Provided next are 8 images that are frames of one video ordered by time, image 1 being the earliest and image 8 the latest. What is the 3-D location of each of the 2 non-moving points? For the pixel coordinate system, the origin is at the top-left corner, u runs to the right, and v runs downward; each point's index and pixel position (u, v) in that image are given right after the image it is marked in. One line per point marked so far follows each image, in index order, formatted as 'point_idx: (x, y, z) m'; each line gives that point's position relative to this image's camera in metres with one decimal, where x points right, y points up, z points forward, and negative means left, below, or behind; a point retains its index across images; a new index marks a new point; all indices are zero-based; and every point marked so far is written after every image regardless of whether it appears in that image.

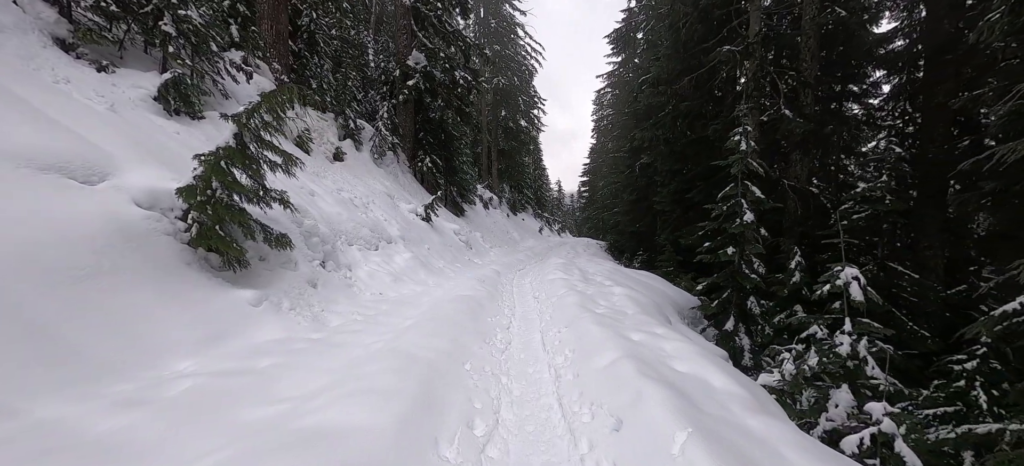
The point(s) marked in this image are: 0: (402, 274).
0: (-2.6, -0.9, +8.7) m
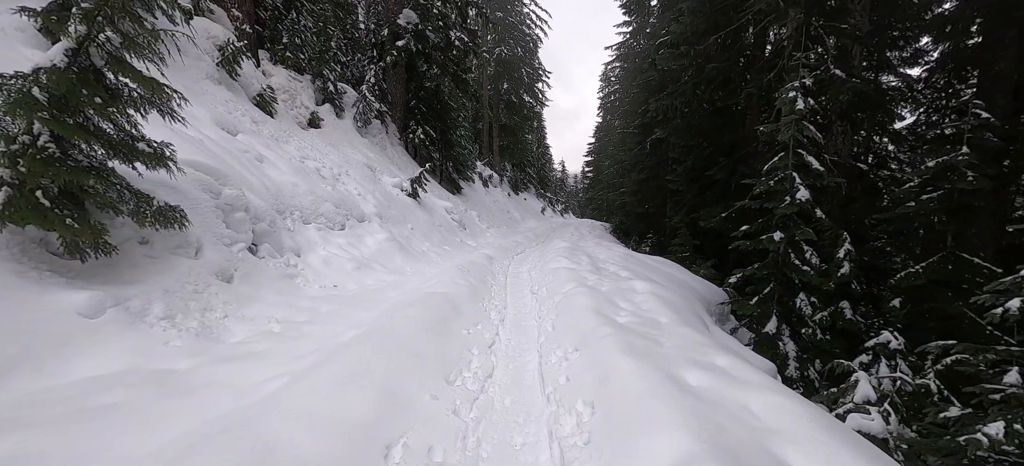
0: (-2.7, -0.5, +7.1) m
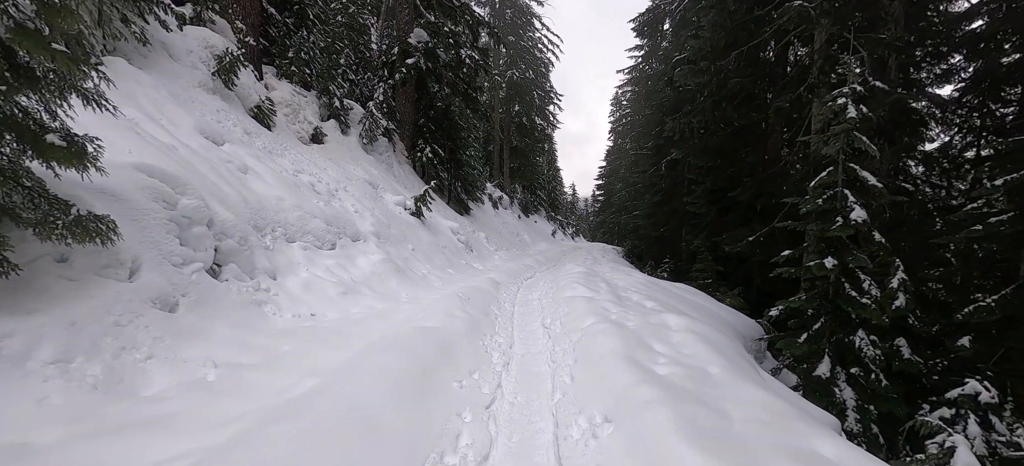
0: (-2.5, -0.8, +6.3) m
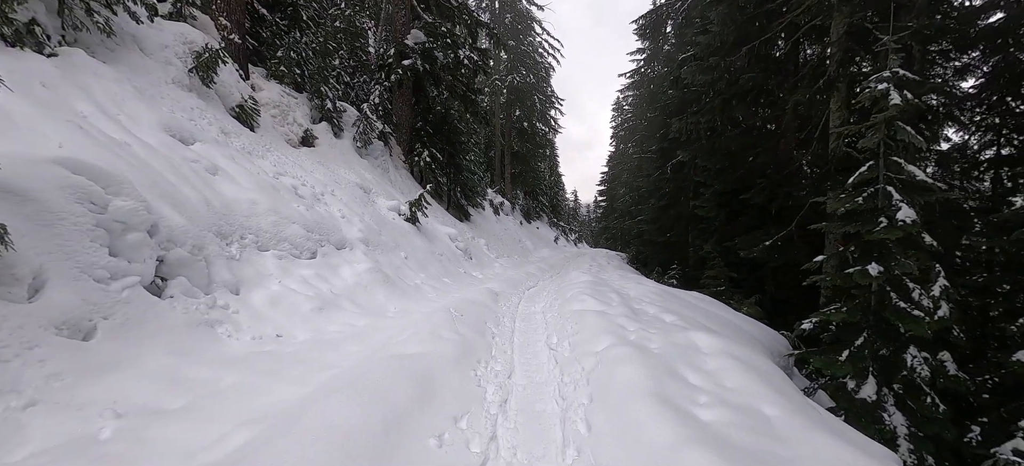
0: (-2.5, -0.9, +5.6) m
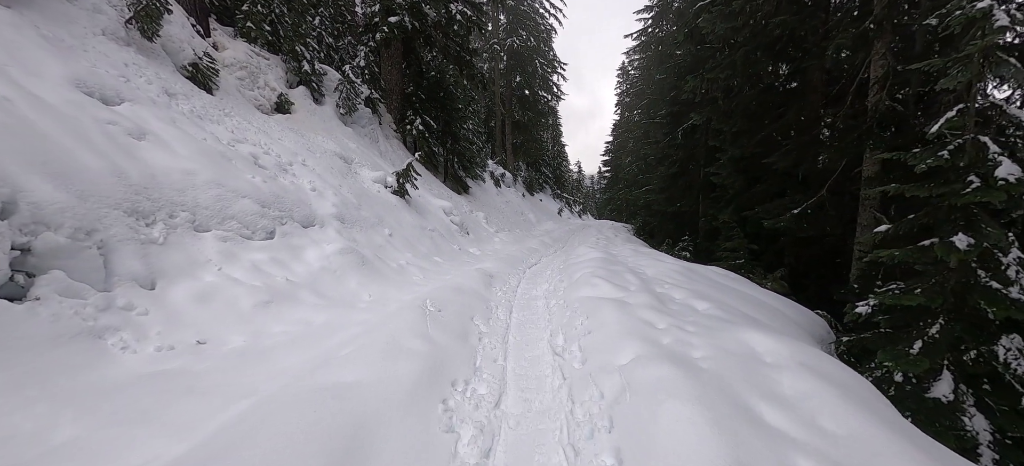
0: (-2.6, -0.6, +4.6) m
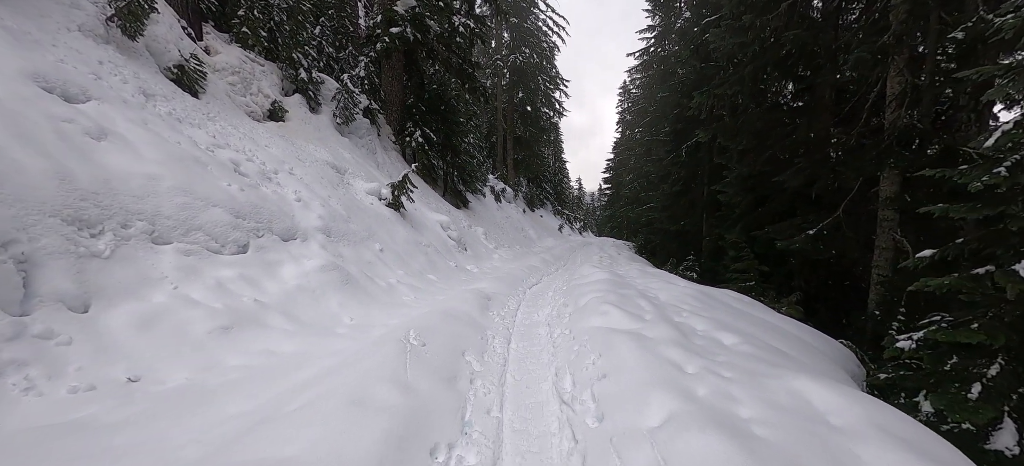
0: (-2.6, -0.8, +4.1) m
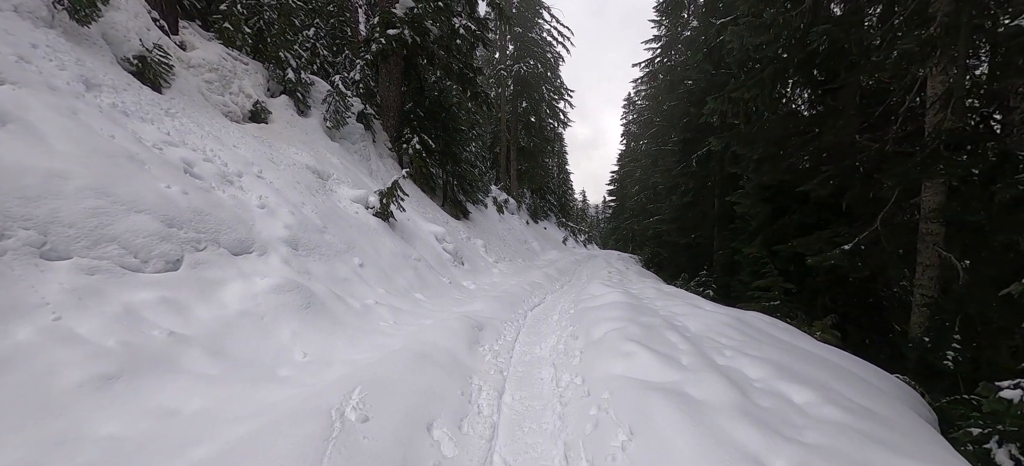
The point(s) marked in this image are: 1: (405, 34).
0: (-2.6, -0.9, +3.1) m
1: (-3.8, +7.1, +13.3) m
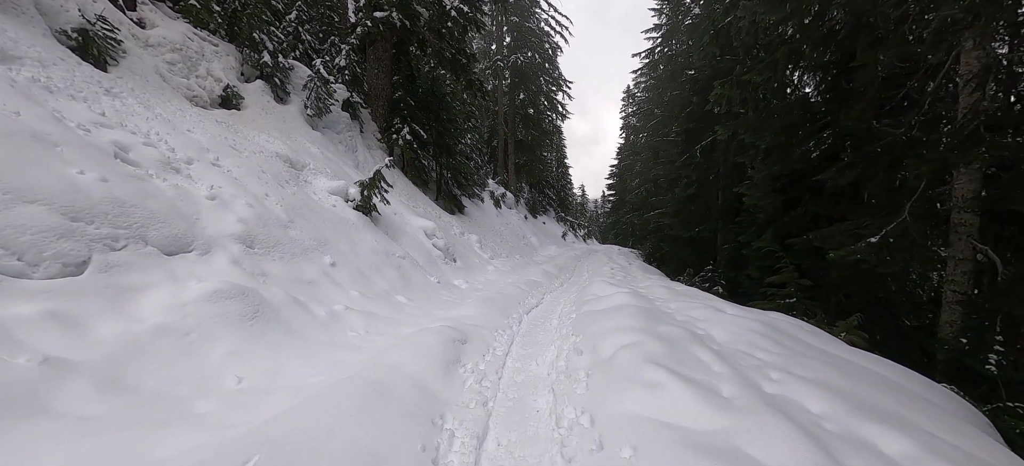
0: (-2.7, -0.9, +2.4) m
1: (-4.0, +7.3, +12.4) m
